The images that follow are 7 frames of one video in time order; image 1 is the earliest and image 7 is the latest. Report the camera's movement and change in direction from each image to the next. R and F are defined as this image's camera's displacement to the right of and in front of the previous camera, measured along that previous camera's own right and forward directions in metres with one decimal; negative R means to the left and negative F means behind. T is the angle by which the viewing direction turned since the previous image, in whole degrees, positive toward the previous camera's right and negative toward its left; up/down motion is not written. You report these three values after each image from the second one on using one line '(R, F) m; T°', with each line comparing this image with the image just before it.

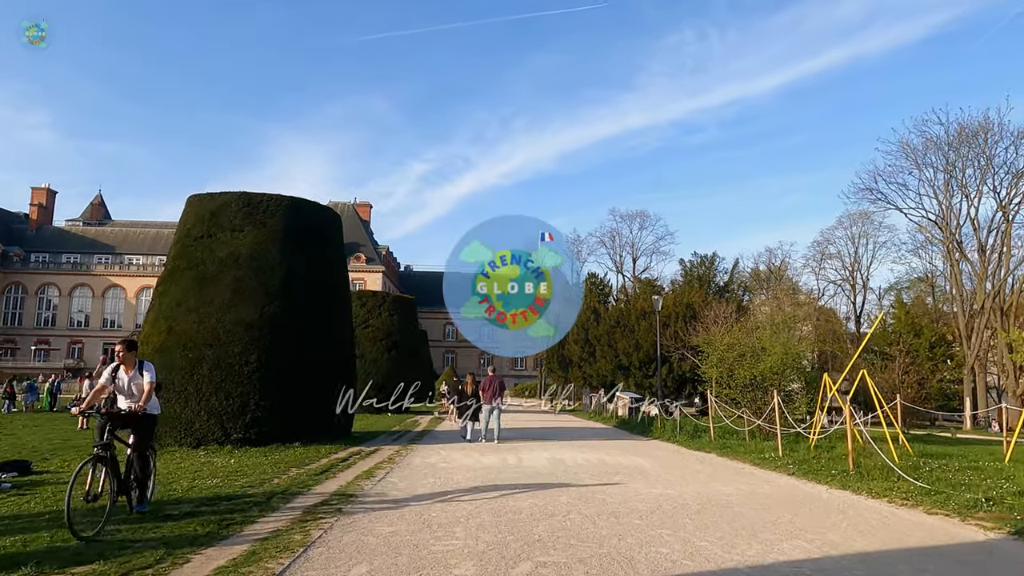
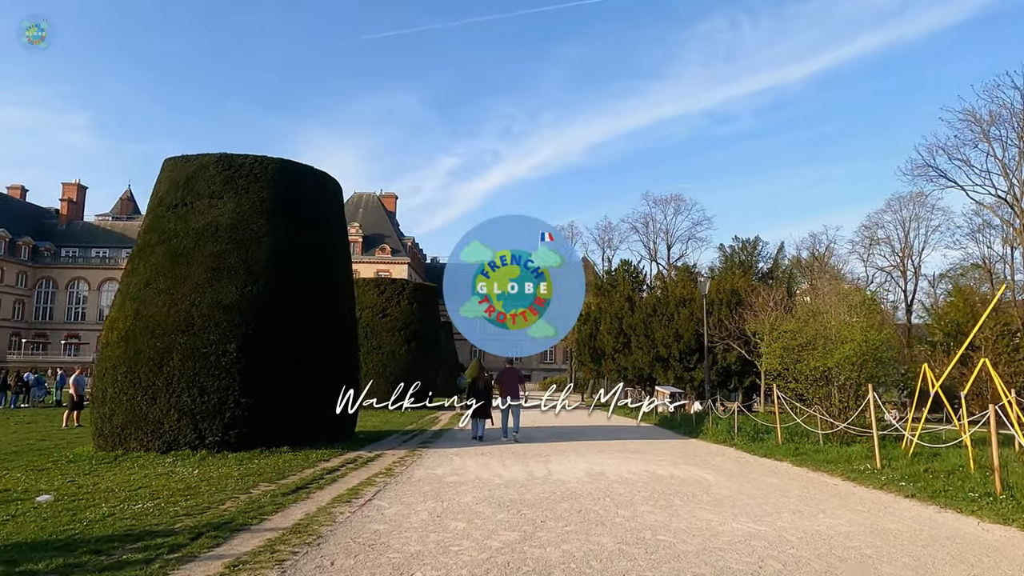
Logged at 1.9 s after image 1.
(0.0, +2.3) m; -3°
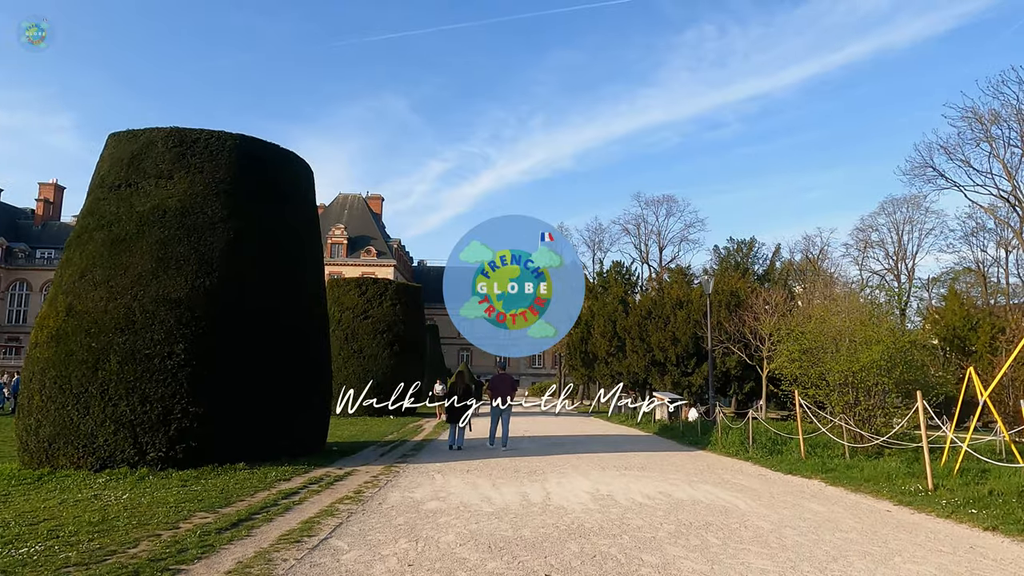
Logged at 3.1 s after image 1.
(-0.1, +1.4) m; +1°
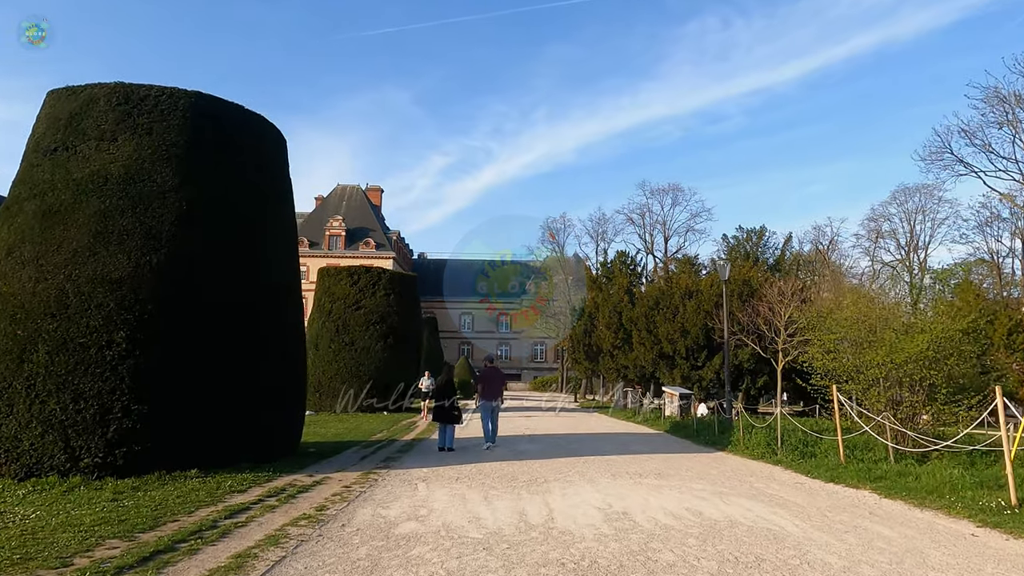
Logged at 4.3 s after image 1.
(+0.1, +1.5) m; 0°
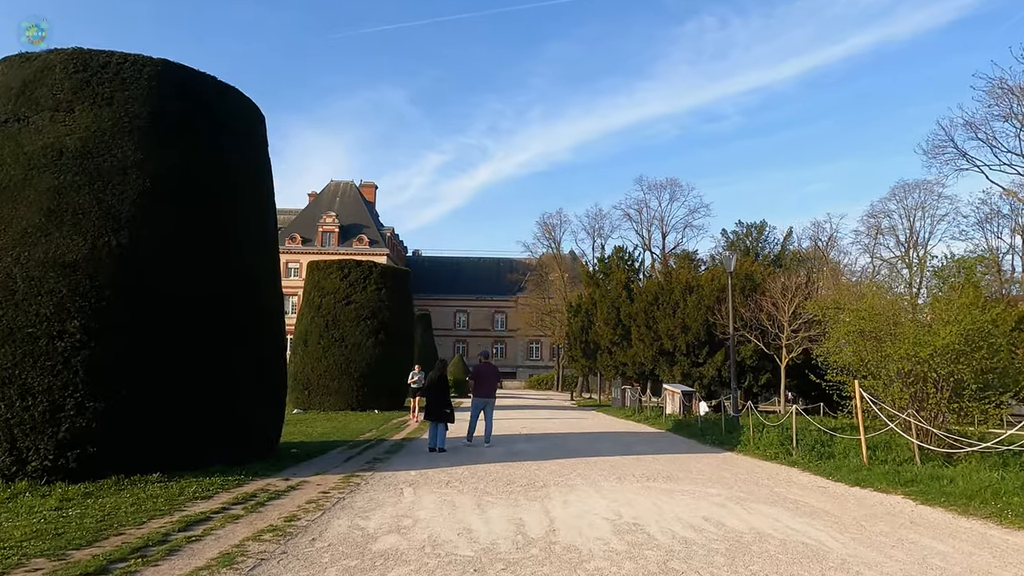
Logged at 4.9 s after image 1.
(0.0, +0.8) m; 0°
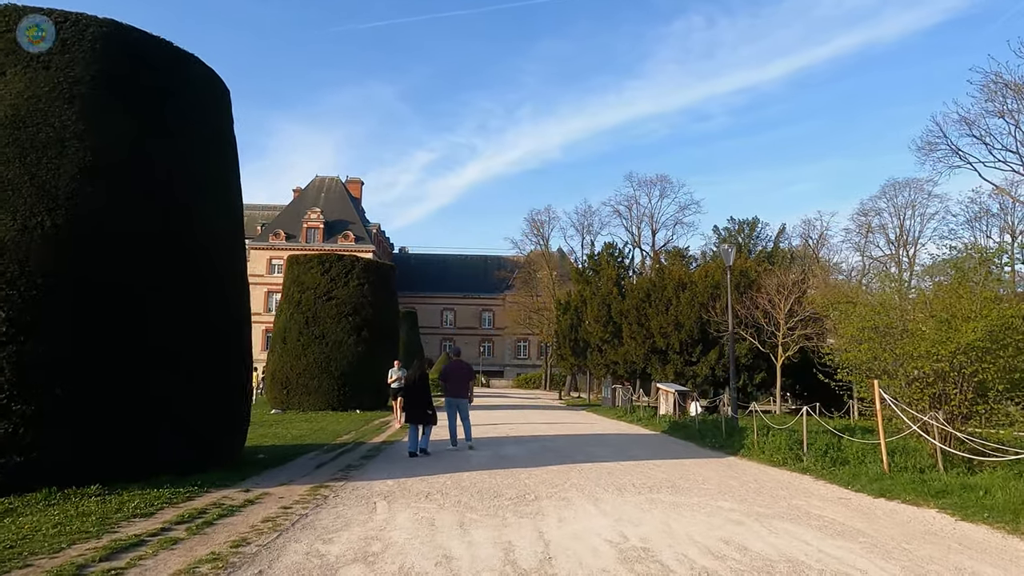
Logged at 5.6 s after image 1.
(0.0, +0.9) m; +1°
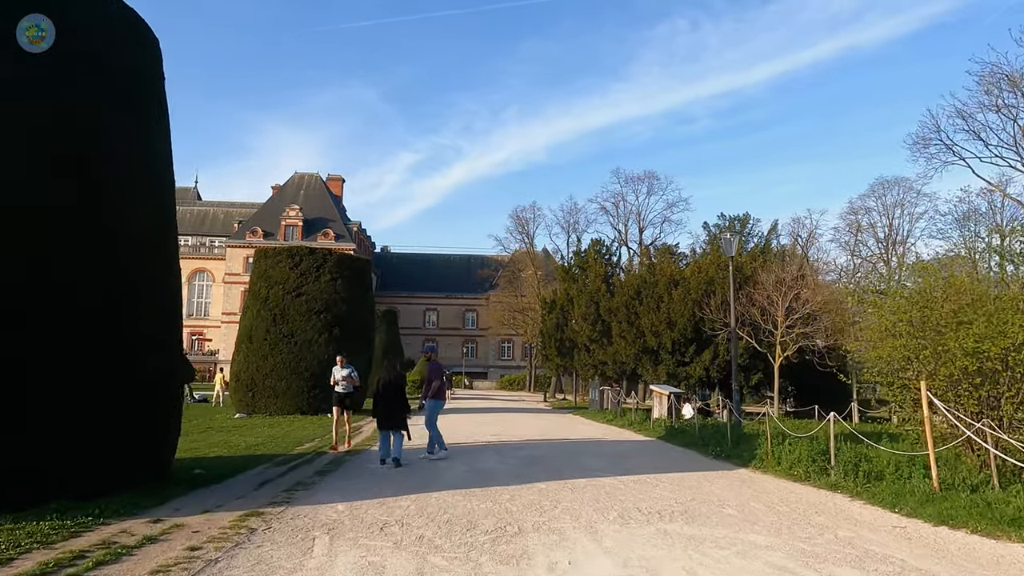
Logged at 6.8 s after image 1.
(+0.1, +1.4) m; +1°
